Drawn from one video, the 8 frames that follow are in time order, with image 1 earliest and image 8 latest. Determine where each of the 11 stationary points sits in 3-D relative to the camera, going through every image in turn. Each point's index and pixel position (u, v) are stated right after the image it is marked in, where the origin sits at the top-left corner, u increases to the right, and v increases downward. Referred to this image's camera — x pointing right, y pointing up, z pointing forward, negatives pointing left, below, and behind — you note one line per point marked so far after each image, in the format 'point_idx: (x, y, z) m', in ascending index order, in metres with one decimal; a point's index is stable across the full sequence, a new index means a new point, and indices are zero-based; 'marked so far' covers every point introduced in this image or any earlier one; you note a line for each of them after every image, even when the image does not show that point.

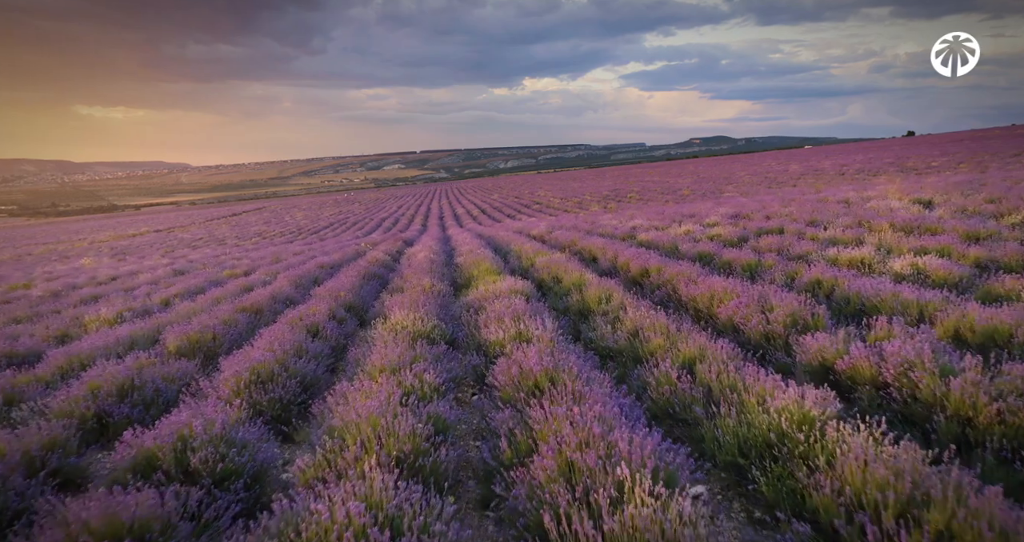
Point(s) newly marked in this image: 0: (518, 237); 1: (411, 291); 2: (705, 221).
0: (+0.2, +1.1, +17.2) m
1: (-1.6, -0.3, +9.0) m
2: (+5.1, +1.3, +15.2) m
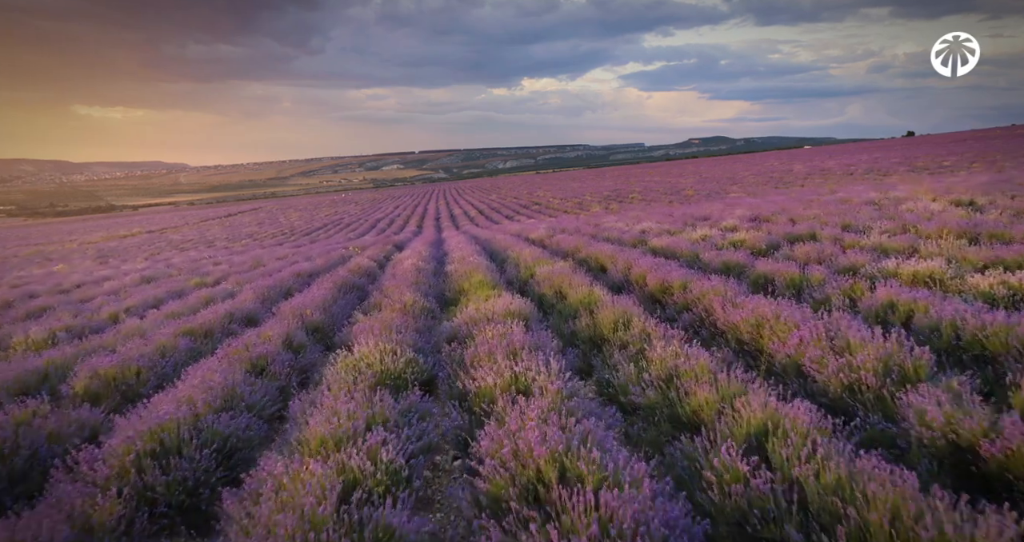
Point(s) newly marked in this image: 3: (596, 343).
0: (+0.1, +0.9, +15.8) m
1: (-1.7, -0.5, +7.6) m
2: (+5.1, +1.1, +13.8) m
3: (+0.9, -0.8, +5.9) m
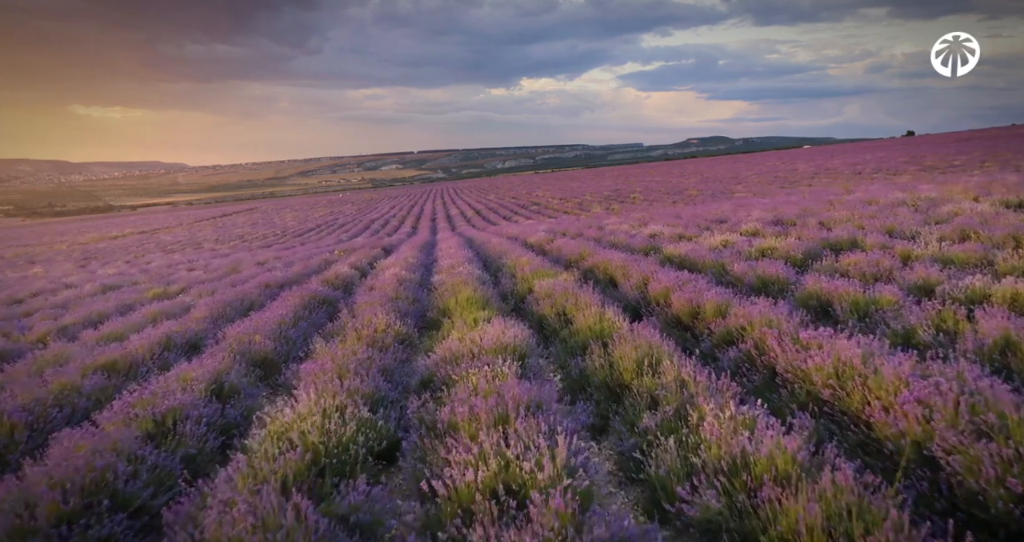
0: (+0.1, +0.7, +14.4) m
1: (-1.8, -0.7, +6.2) m
2: (+5.0, +0.9, +12.4) m
3: (+0.8, -1.0, +4.5) m
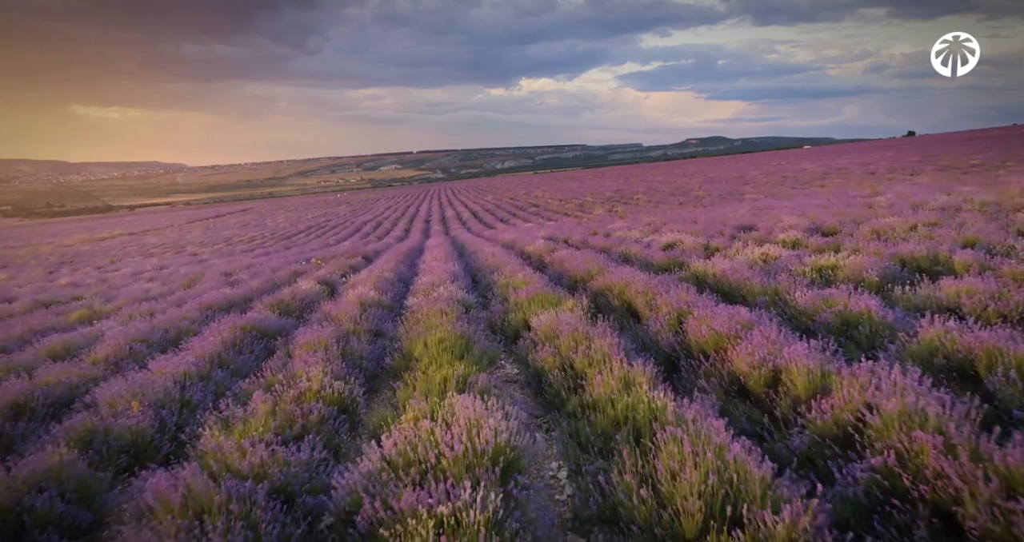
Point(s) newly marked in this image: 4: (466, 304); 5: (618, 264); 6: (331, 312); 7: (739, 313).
0: (-0.1, +0.3, +12.4) m
1: (-1.9, -1.0, +4.2) m
2: (+4.9, +0.6, +10.5) m
3: (+0.7, -1.3, +2.6) m
4: (-0.7, -0.5, +8.1) m
5: (+1.7, +0.1, +9.2) m
6: (-2.5, -0.6, +7.9) m
7: (+2.0, -0.4, +5.0) m
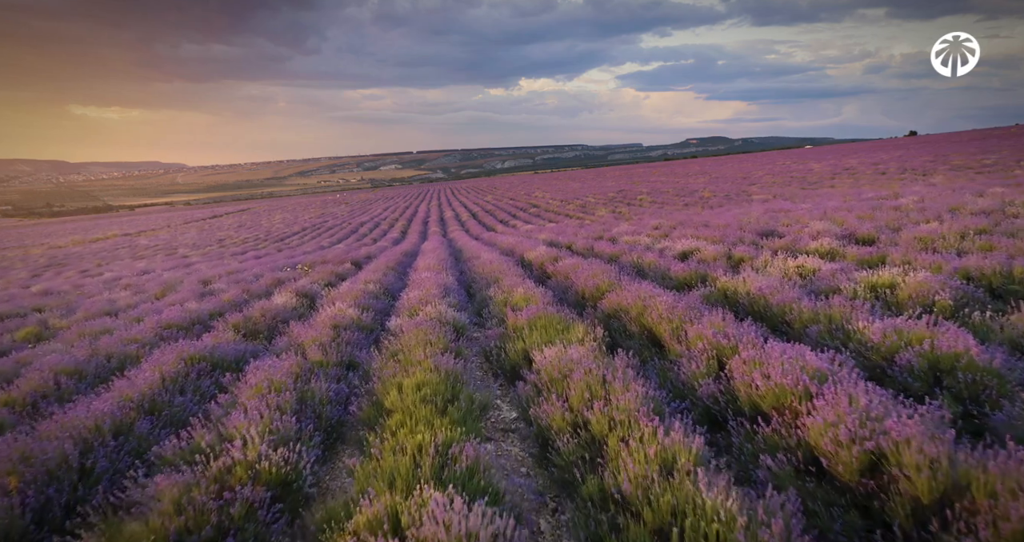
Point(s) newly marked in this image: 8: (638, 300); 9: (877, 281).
0: (-0.1, +0.1, +11.3) m
1: (-1.9, -1.3, +3.1) m
2: (+4.8, +0.4, +9.4) m
3: (+0.7, -1.5, +1.4) m
4: (-0.7, -0.7, +7.0) m
5: (+1.7, -0.1, +8.1) m
6: (-2.5, -0.8, +6.8) m
7: (+2.0, -0.6, +3.9) m
8: (+1.4, -0.3, +6.3) m
9: (+4.1, -0.1, +6.3) m
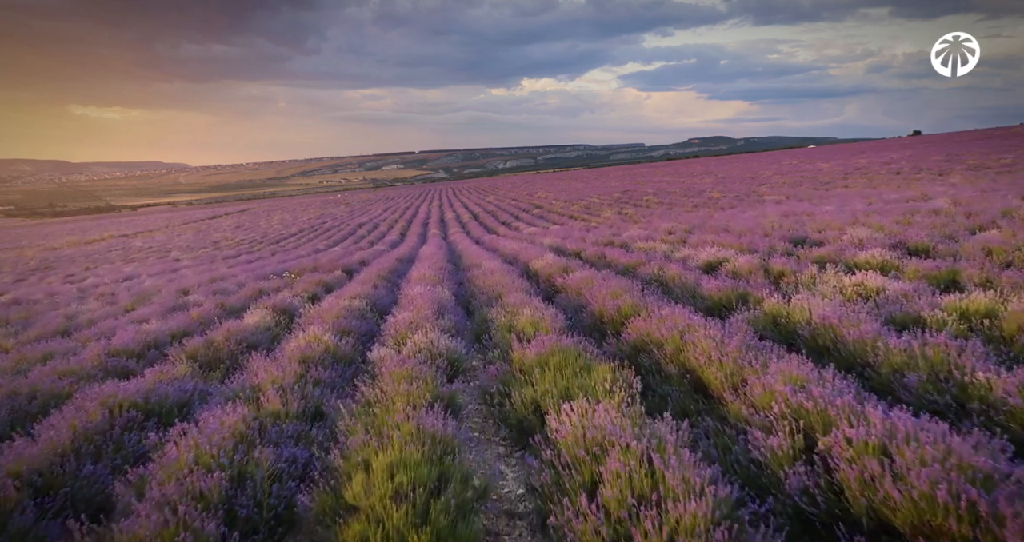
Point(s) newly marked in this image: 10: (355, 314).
0: (0.0, -0.1, +10.1) m
1: (-1.8, -1.5, +1.9) m
2: (+4.9, +0.2, +8.1) m
3: (+0.7, -1.7, +0.2) m
4: (-0.6, -0.9, +5.8) m
5: (+1.8, -0.3, +6.9) m
6: (-2.5, -1.0, +5.6) m
7: (+2.0, -0.8, +2.7) m
8: (+1.5, -0.6, +5.1) m
9: (+4.1, -0.3, +5.1) m
10: (-2.3, -0.6, +8.1) m
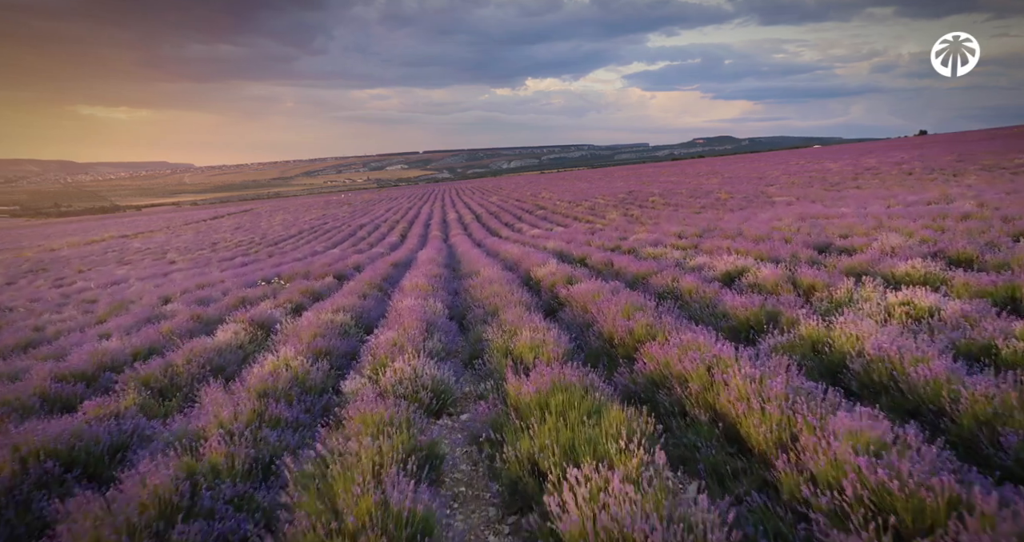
0: (0.0, -0.3, +9.3) m
1: (-1.9, -1.6, +1.1) m
2: (+4.9, 0.0, +7.3) m
3: (+0.6, -1.9, -0.6) m
4: (-0.7, -1.1, +5.0) m
5: (+1.7, -0.5, +6.0) m
6: (-2.5, -1.2, +4.8) m
7: (+2.0, -1.0, +1.8) m
8: (+1.4, -0.7, +4.3) m
9: (+4.1, -0.5, +4.2) m
10: (-2.3, -0.8, +7.3) m
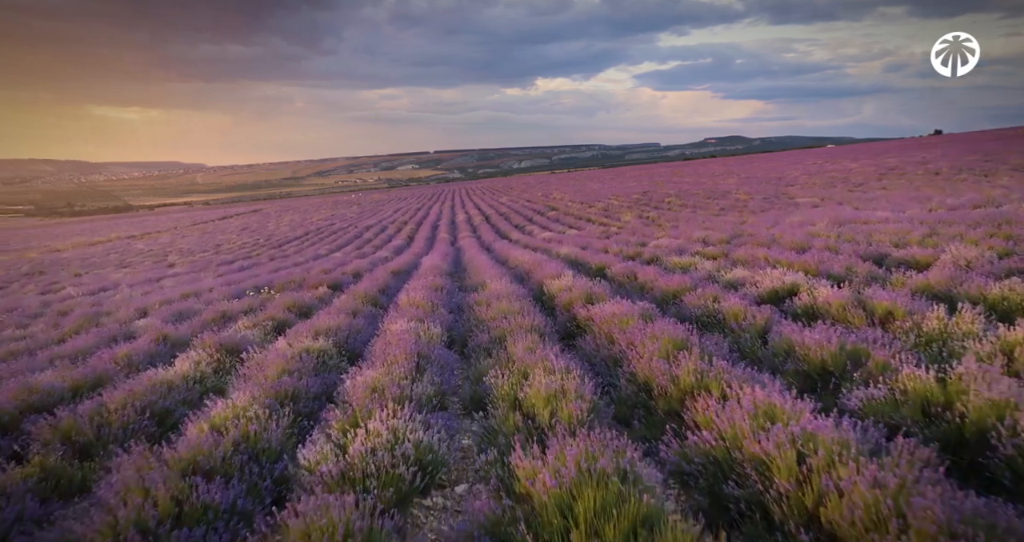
0: (+0.1, -0.5, +8.0) m
1: (-1.9, -1.9, -0.1) m
2: (+5.0, -0.3, +6.0) m
3: (+0.6, -2.1, -1.8) m
4: (-0.6, -1.3, +3.8) m
5: (+1.8, -0.7, +4.8) m
6: (-2.5, -1.4, +3.6) m
7: (+2.0, -1.2, +0.5) m
8: (+1.5, -1.0, +3.0) m
9: (+4.1, -0.7, +2.9) m
10: (-2.2, -1.0, +6.1) m
